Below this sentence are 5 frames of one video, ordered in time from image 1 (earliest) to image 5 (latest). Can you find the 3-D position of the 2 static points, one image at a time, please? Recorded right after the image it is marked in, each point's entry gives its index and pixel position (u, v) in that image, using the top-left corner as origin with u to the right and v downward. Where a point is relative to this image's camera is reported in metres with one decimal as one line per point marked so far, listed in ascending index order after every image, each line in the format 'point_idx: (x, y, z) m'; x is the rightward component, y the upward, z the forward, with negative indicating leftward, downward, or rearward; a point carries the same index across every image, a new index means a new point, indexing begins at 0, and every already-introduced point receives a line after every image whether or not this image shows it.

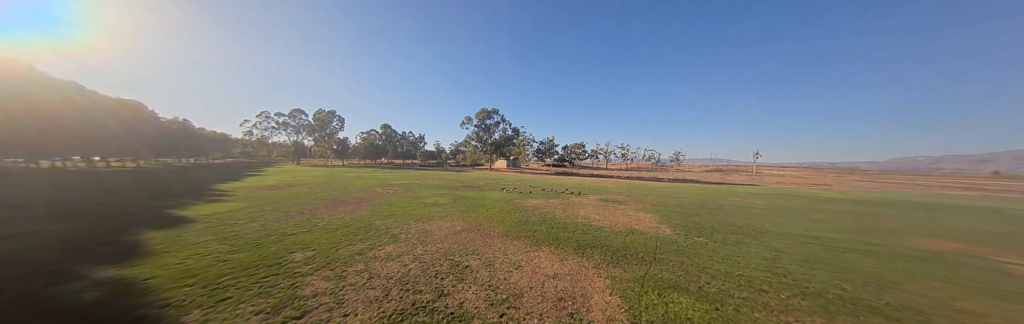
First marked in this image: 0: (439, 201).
0: (-4.0, -2.1, +11.4) m
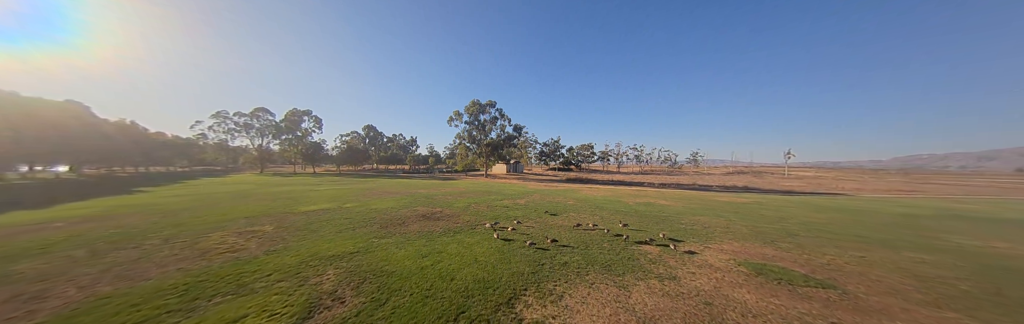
0: (-4.0, -2.4, +3.3) m
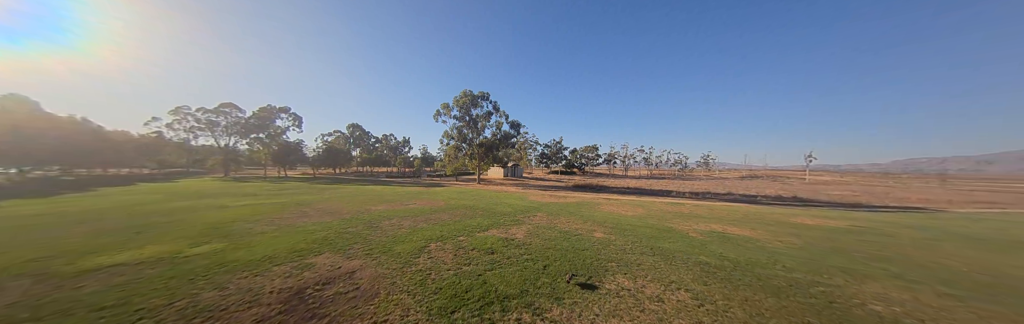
0: (-4.3, -2.5, -1.4) m
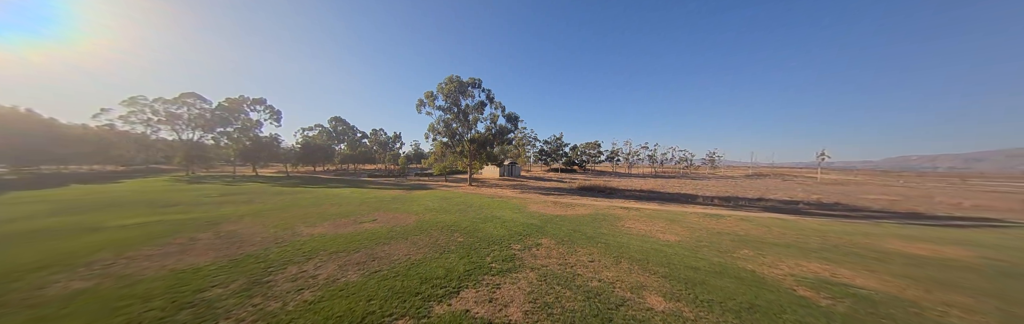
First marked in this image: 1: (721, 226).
0: (-4.4, -2.9, -4.8) m
1: (+10.3, -3.2, +10.2) m
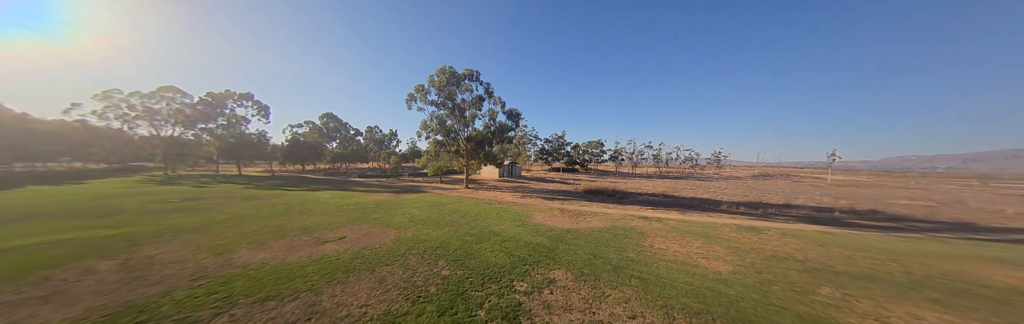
0: (-4.3, -3.2, -6.6) m
1: (+10.4, -3.4, +8.4) m
